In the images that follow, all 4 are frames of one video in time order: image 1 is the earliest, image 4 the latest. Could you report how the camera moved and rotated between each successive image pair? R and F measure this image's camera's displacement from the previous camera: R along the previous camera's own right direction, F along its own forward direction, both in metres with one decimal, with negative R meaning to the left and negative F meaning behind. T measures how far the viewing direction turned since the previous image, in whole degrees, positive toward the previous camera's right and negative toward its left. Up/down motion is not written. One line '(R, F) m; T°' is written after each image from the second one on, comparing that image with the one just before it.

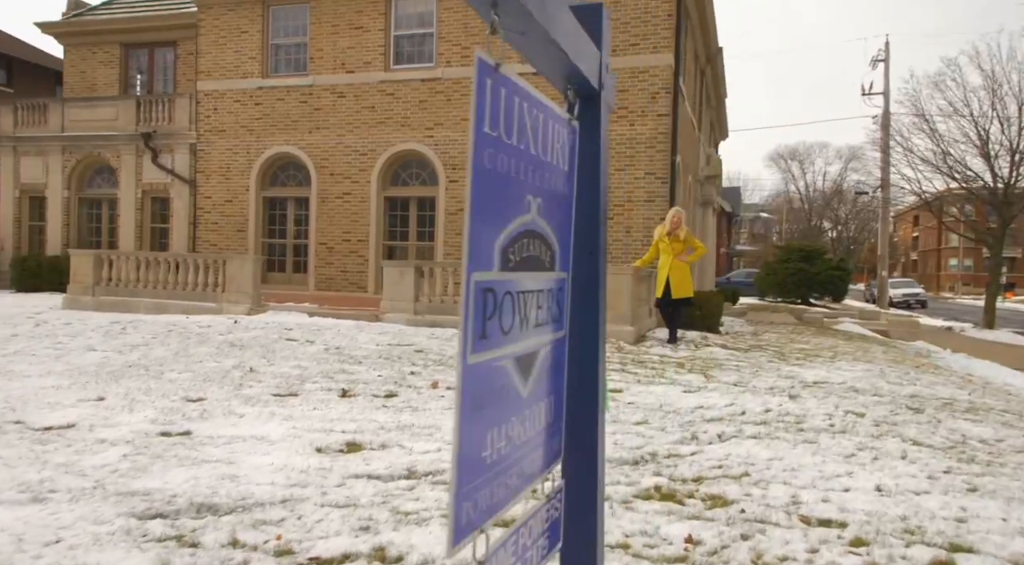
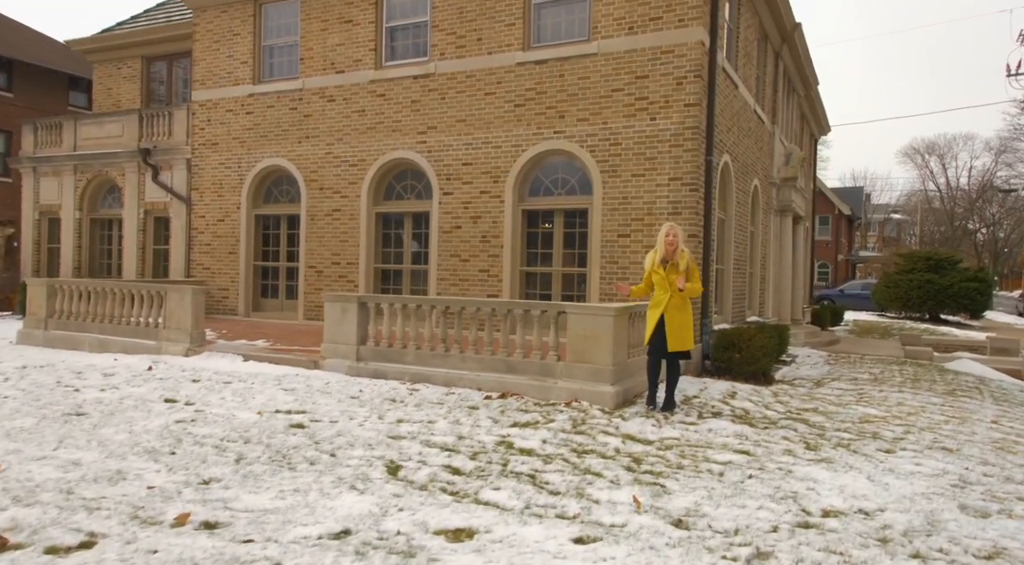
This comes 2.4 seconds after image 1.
(+1.7, +2.3) m; -9°
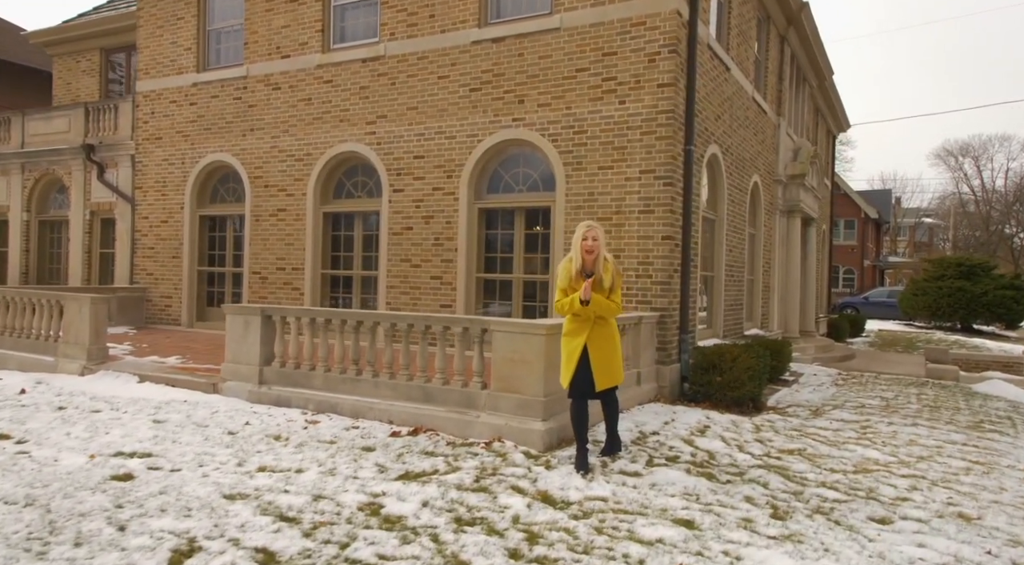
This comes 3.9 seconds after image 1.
(+0.9, +1.4) m; -2°
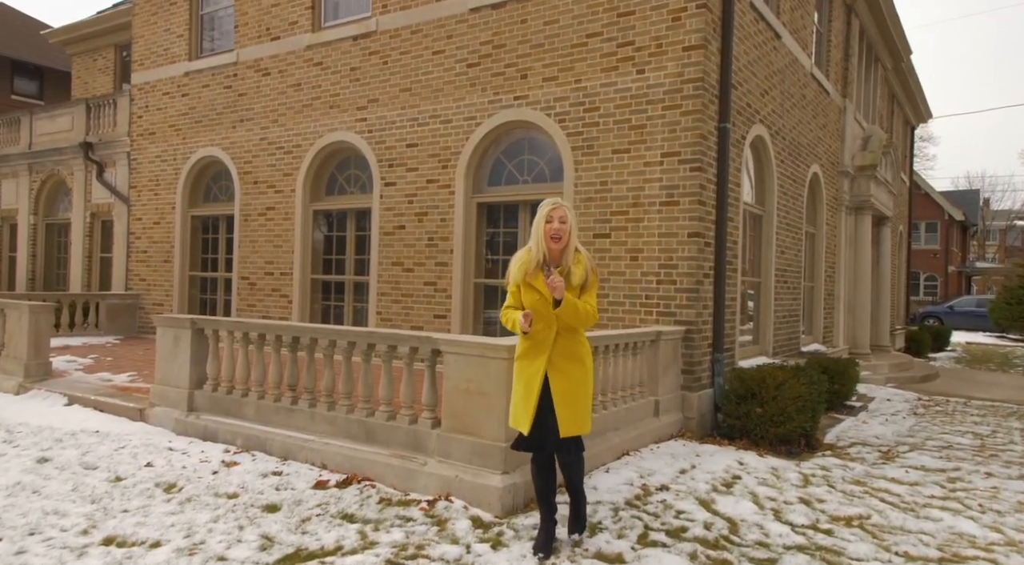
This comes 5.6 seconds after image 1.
(+0.7, +1.5) m; -5°
